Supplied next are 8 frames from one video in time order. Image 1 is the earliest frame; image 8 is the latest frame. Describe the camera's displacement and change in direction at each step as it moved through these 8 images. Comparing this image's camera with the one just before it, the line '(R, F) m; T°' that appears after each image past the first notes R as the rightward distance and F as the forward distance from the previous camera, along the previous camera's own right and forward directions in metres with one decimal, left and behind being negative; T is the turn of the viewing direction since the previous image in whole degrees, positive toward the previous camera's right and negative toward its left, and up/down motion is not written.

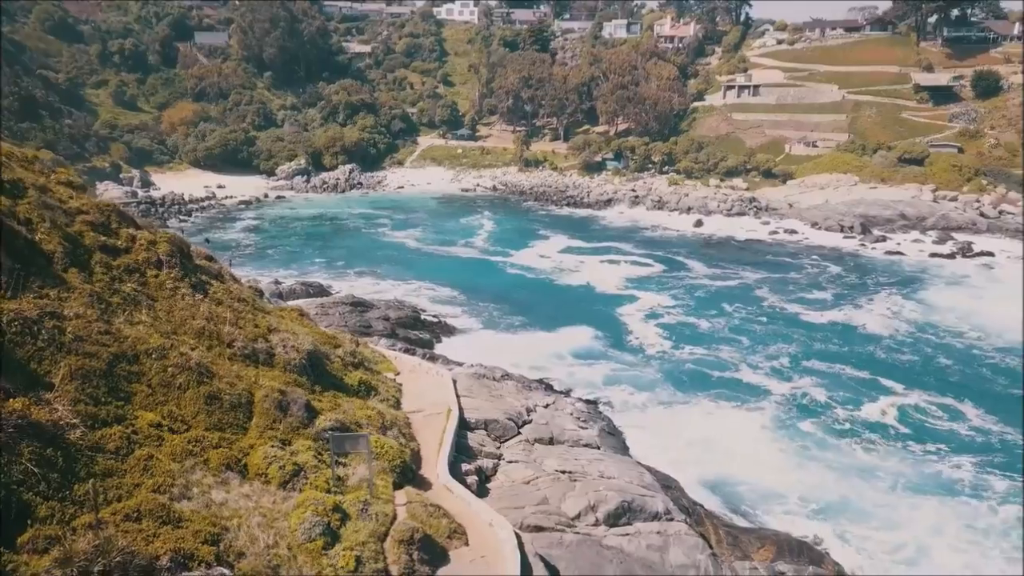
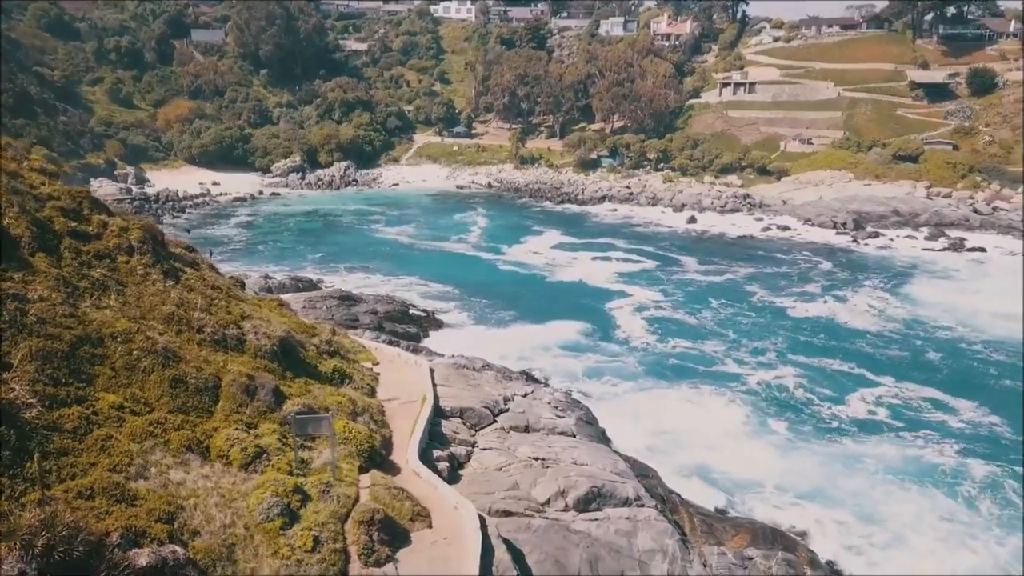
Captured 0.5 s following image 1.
(+0.6, 0.0) m; 0°
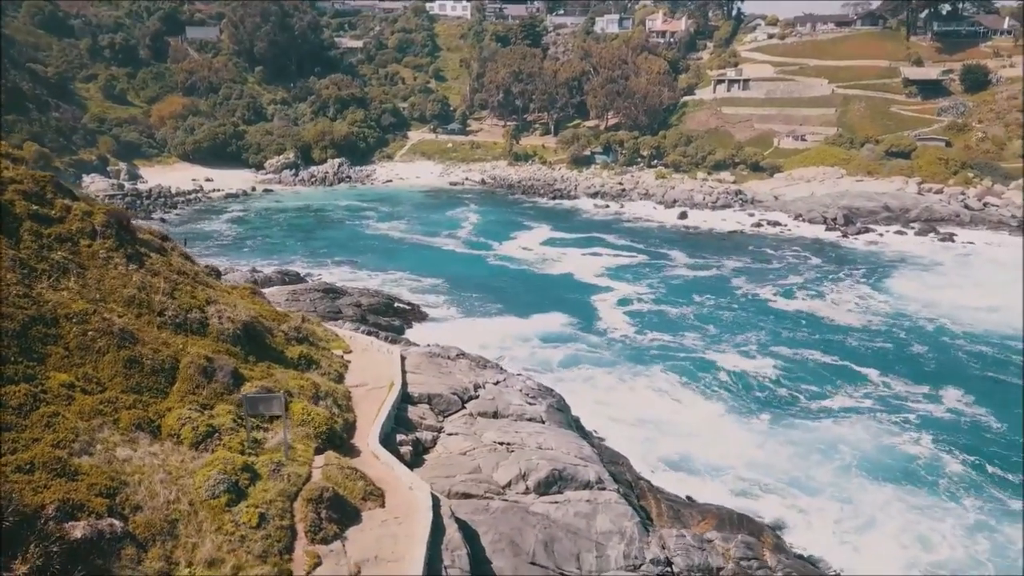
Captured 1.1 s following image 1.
(+0.7, 0.0) m; 0°
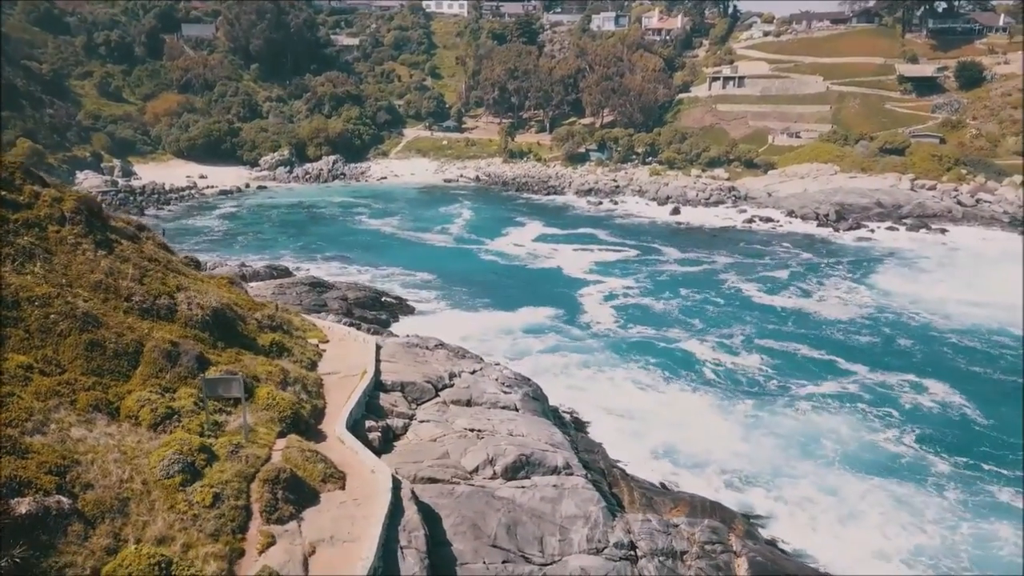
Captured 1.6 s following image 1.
(+0.6, 0.0) m; 0°
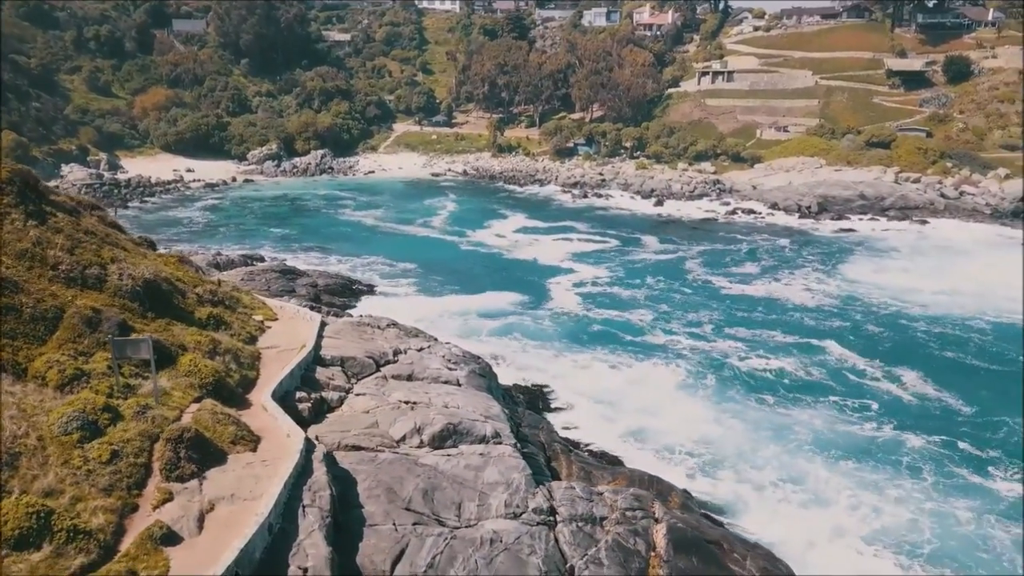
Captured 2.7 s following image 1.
(+1.3, 0.0) m; 0°
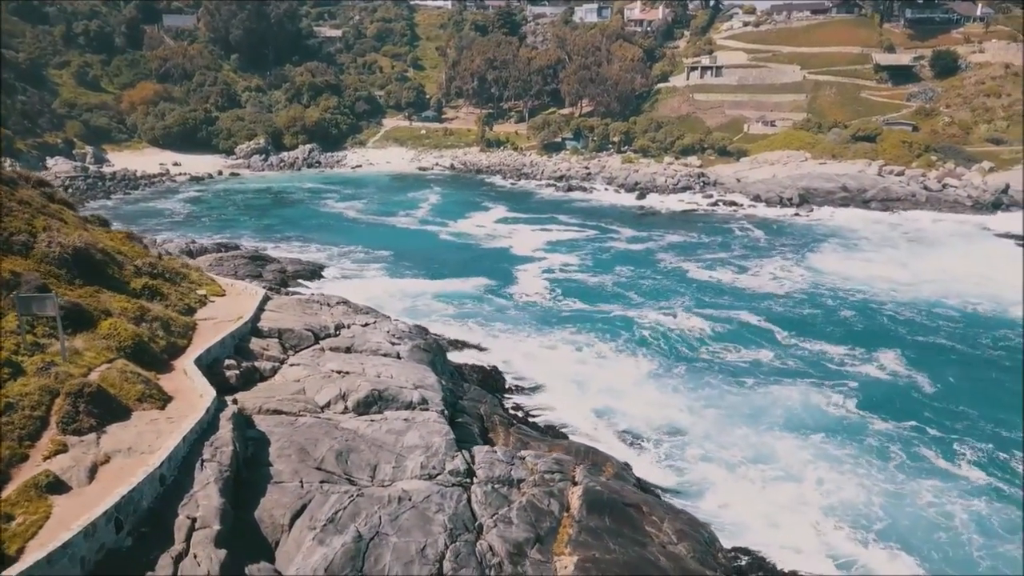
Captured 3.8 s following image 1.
(+1.4, 0.0) m; 0°
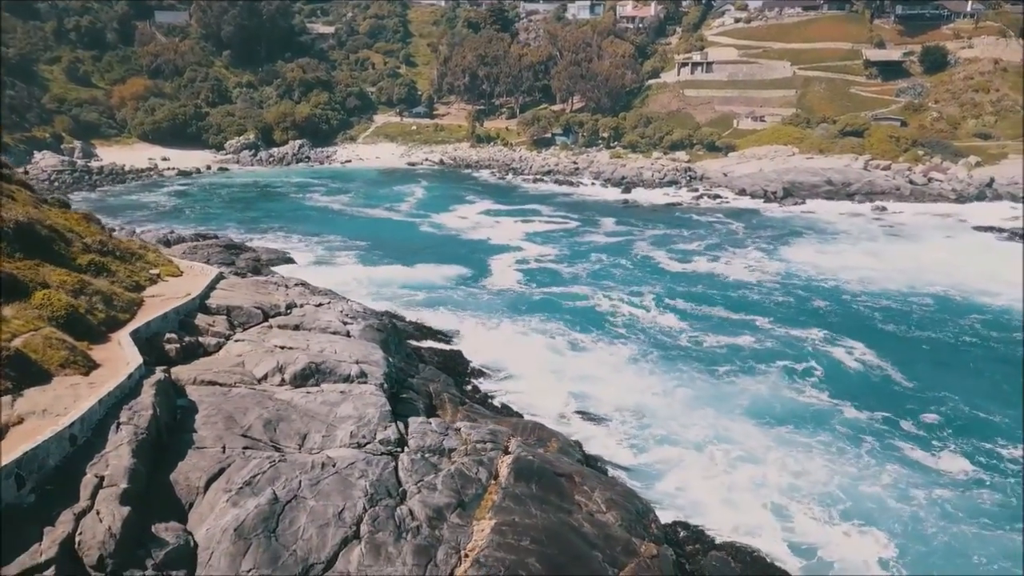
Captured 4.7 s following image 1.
(+1.2, 0.0) m; 0°
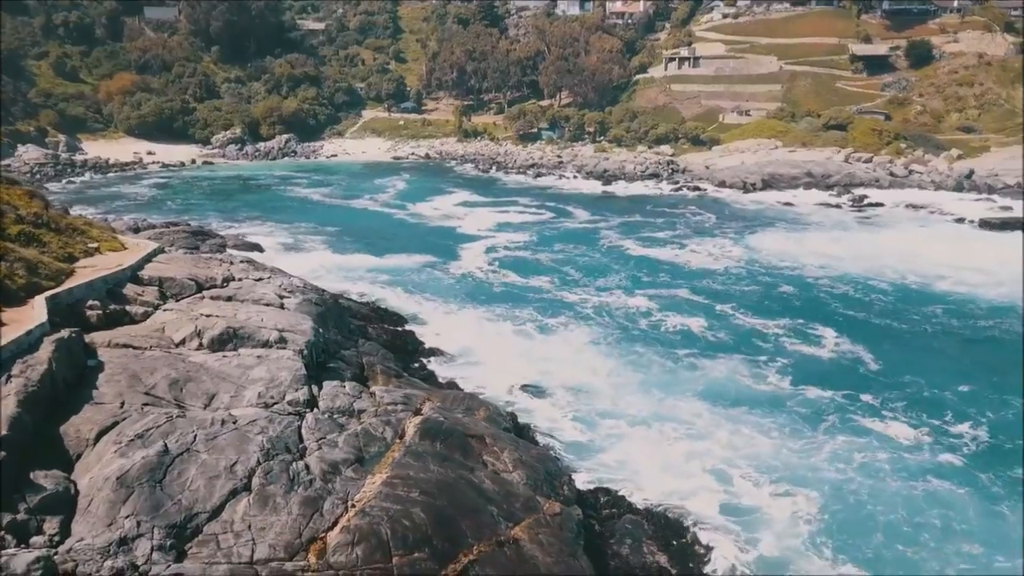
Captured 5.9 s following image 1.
(+1.5, 0.0) m; 0°
